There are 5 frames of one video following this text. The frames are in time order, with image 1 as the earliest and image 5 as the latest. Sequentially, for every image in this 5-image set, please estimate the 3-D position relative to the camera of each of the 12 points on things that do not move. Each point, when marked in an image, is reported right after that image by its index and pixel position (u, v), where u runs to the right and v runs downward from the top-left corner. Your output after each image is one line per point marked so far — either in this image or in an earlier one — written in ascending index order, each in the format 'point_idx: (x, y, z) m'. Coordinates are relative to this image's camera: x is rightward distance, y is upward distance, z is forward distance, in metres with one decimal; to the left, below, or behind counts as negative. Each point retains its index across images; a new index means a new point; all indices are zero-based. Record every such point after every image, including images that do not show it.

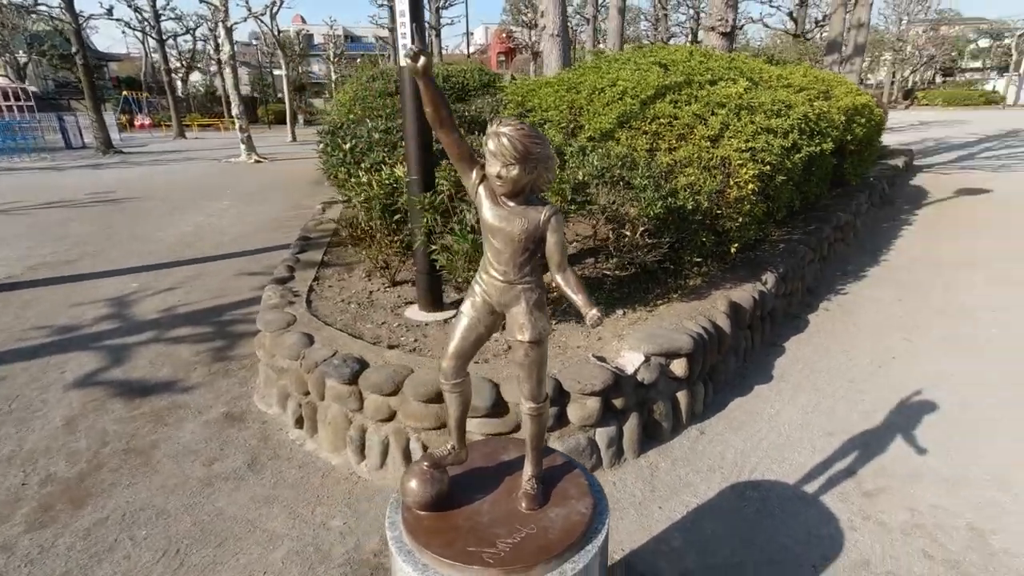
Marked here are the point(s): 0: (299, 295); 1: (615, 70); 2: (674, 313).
0: (-1.6, -0.1, +4.1) m
1: (+1.0, +2.2, +5.6) m
2: (+1.0, -0.2, +3.4) m
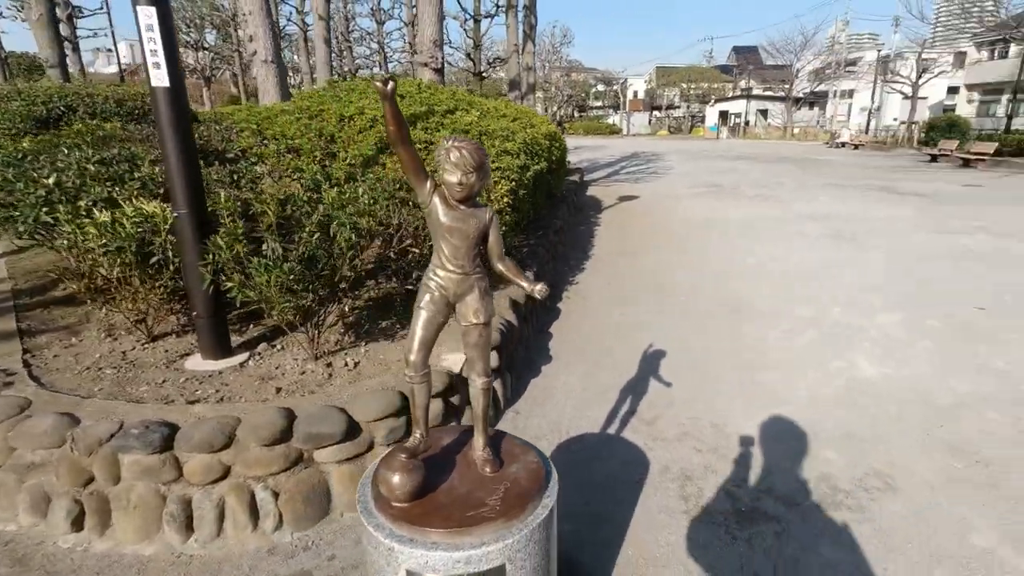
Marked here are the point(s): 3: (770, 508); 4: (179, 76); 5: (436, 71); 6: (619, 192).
0: (-2.8, -0.5, +3.1) m
1: (-1.7, +2.0, +5.8) m
2: (-0.3, -0.2, +3.8) m
3: (+1.2, -1.0, +2.6) m
4: (-1.8, +1.2, +3.0) m
5: (-1.2, +3.6, +9.0) m
6: (+2.7, +2.5, +13.9) m
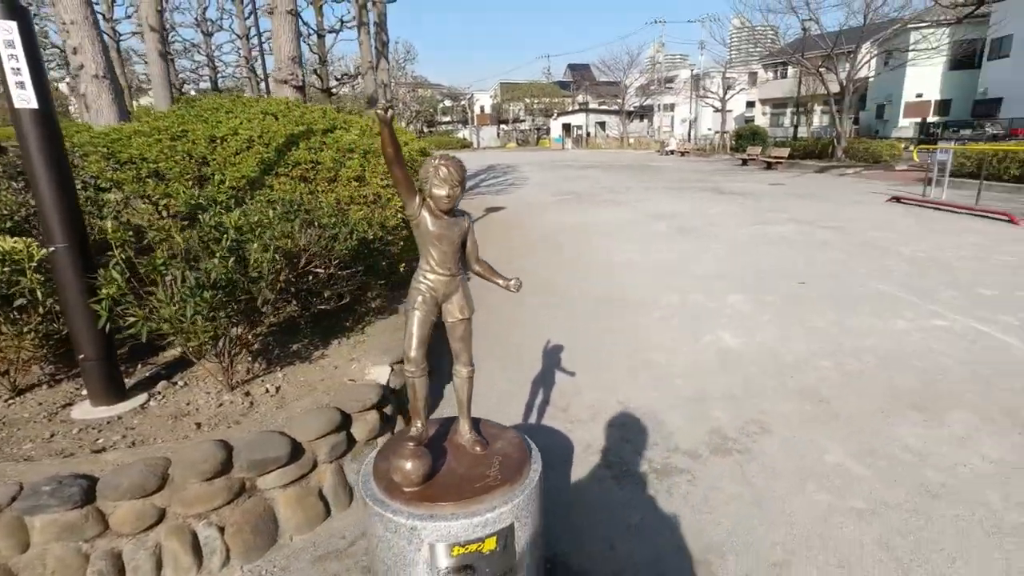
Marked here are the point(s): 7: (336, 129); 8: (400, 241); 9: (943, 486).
0: (-3.2, -0.8, +2.6) m
1: (-2.9, +1.7, +5.5) m
2: (-0.9, -0.3, +3.9) m
3: (+0.9, -1.0, +3.0) m
4: (-2.3, +1.0, +2.8) m
5: (-3.4, +3.2, +8.7) m
6: (-0.7, +2.2, +14.5) m
7: (-1.9, +1.7, +5.8) m
8: (-1.0, +0.4, +4.7) m
9: (+2.1, -1.0, +2.7) m
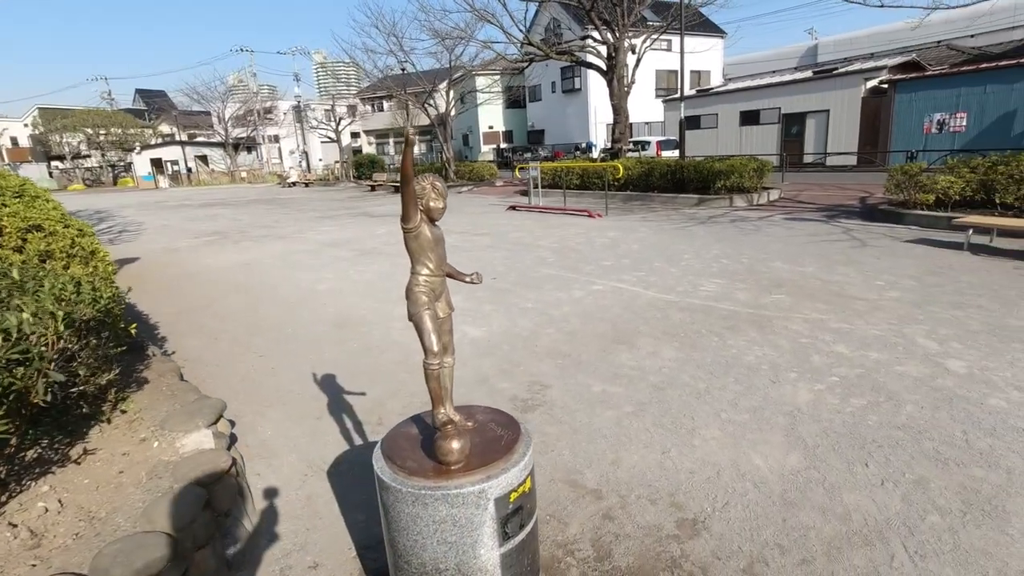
0: (-3.1, -1.4, +0.8) m
1: (-5.0, +0.8, +3.3) m
2: (-2.1, -0.7, +3.2) m
3: (0.0, -0.9, +3.6) m
4: (-2.8, +0.5, +1.5) m
5: (-7.6, +1.8, +5.6) m
6: (-8.6, +0.7, +11.8) m
7: (-4.4, +1.0, +4.2) m
8: (-2.7, -0.1, +3.8) m
9: (+1.1, -0.7, +4.1) m
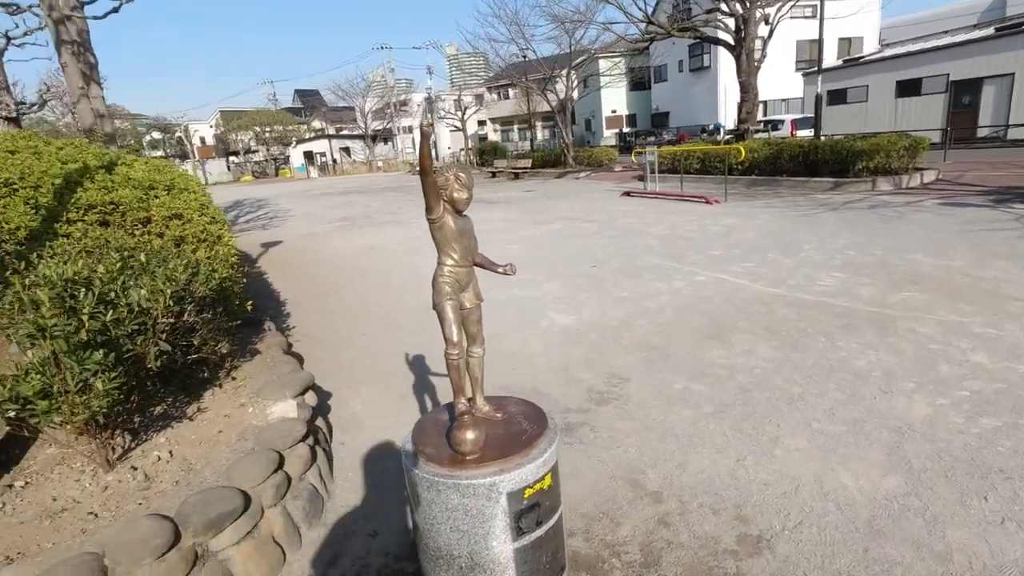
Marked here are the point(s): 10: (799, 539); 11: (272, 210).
0: (-3.1, -1.3, +1.5) m
1: (-4.5, +1.0, +4.3) m
2: (-1.7, -0.5, +3.6) m
3: (+0.4, -0.9, +3.6) m
4: (-2.7, +0.6, +2.0) m
5: (-6.4, +2.1, +7.0) m
6: (-6.1, +1.2, +13.4) m
7: (-3.7, +1.2, +5.0) m
8: (-2.2, +0.1, +4.3) m
9: (+1.6, -0.7, +3.8) m
10: (+1.2, -1.1, +2.4) m
11: (-8.6, +3.0, +20.2) m
